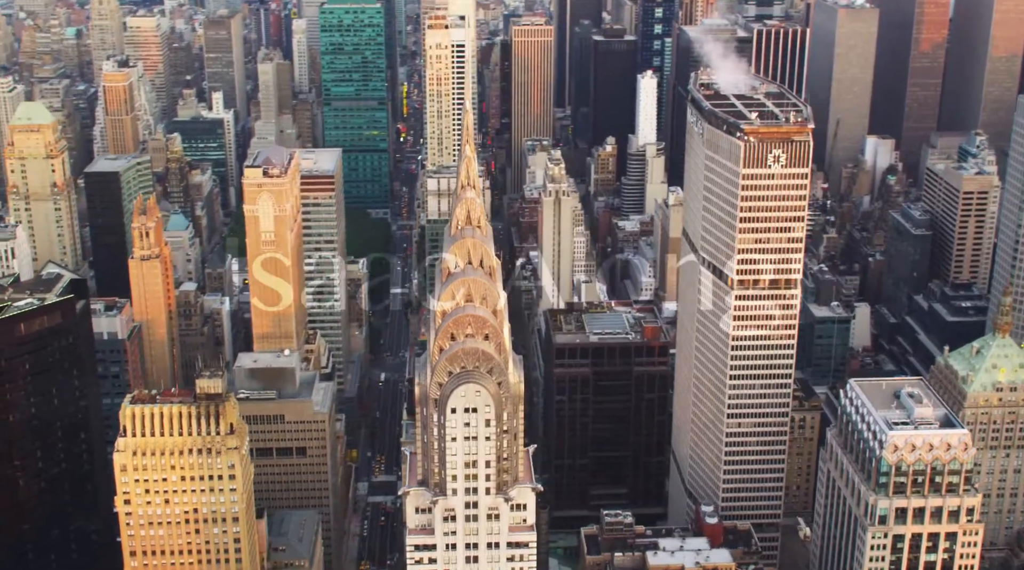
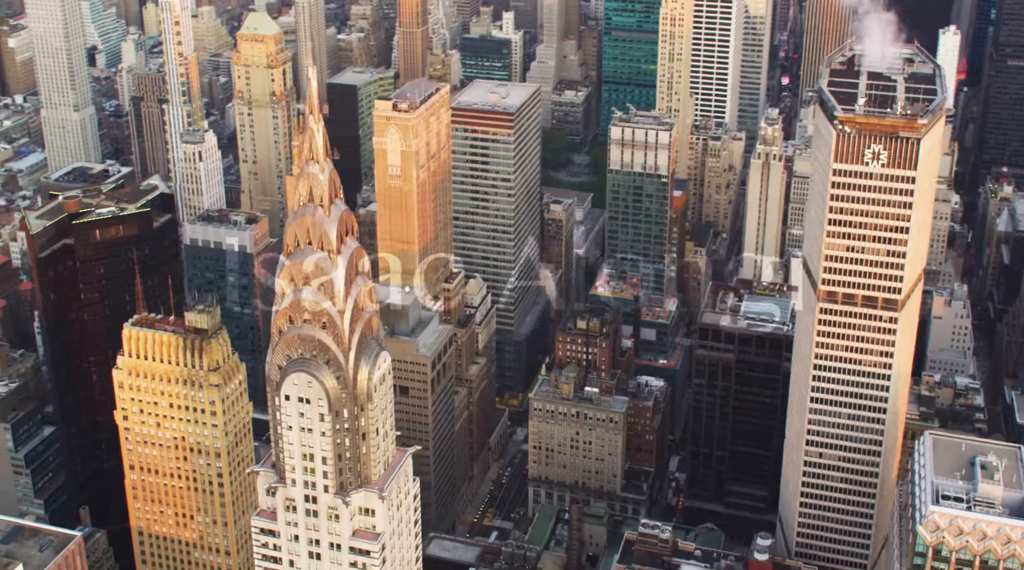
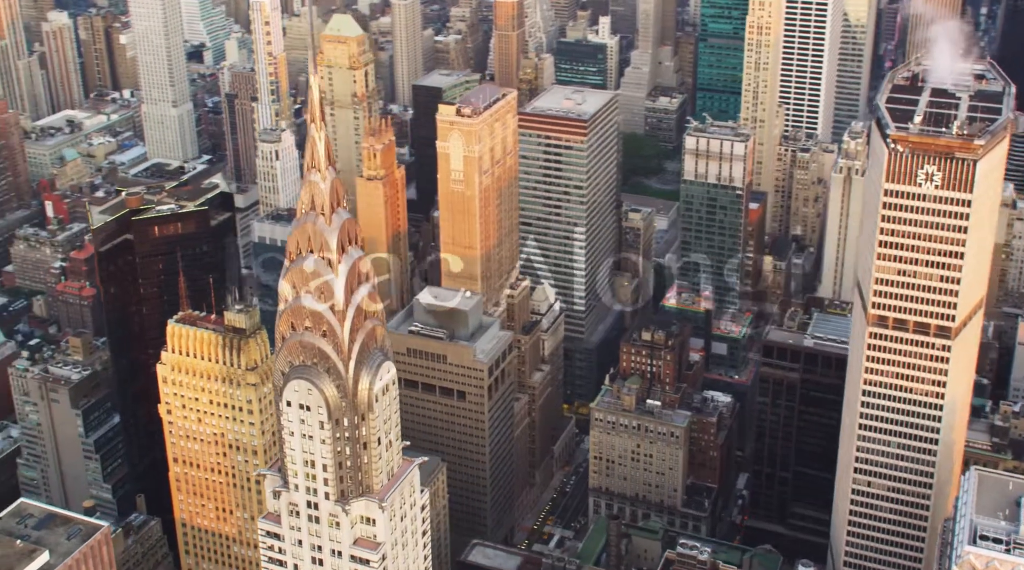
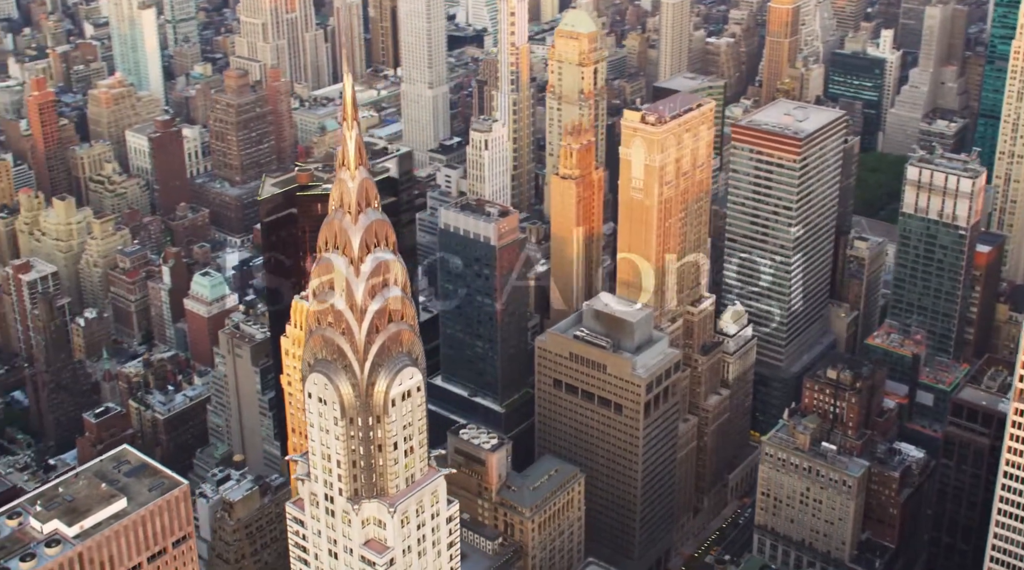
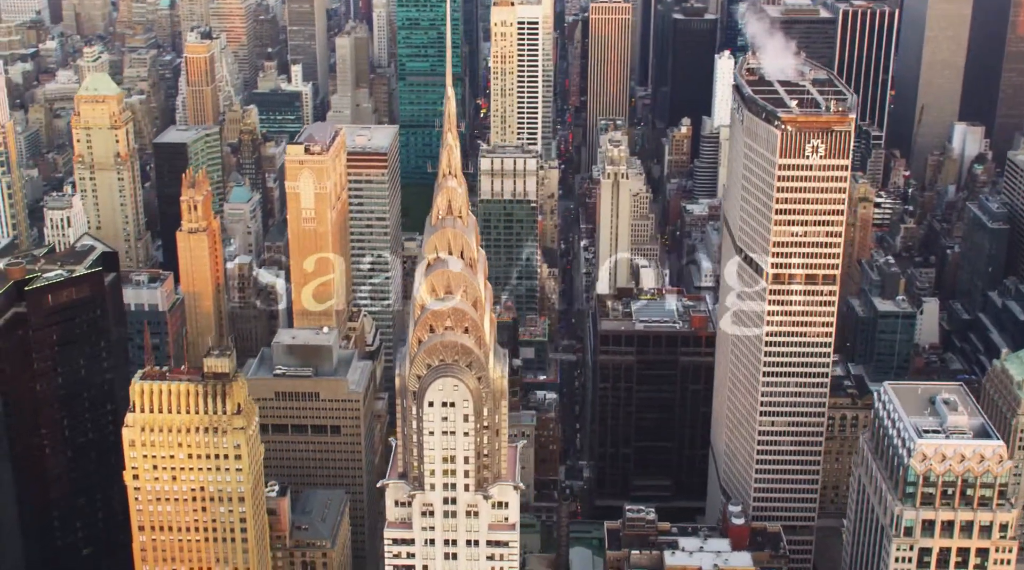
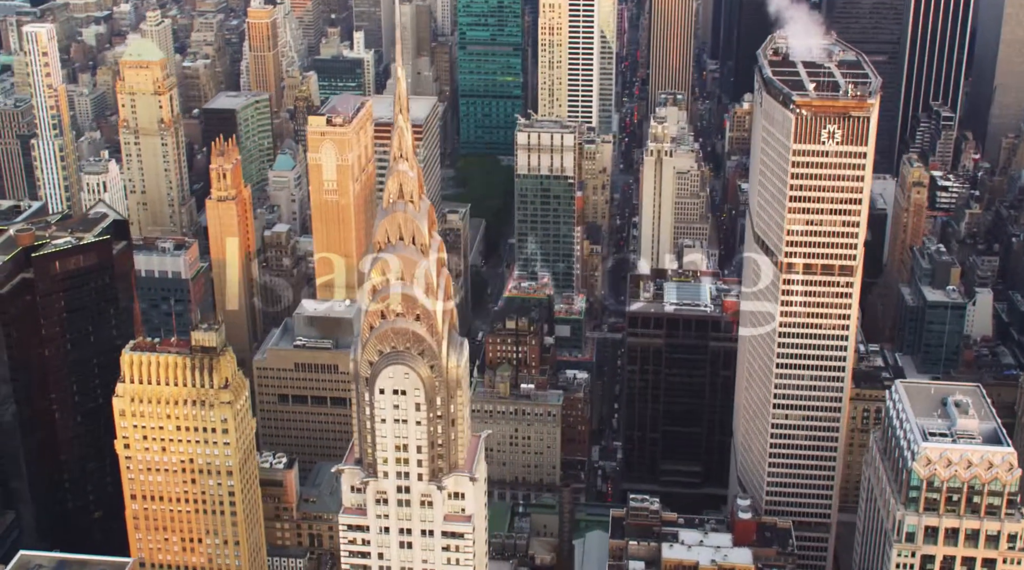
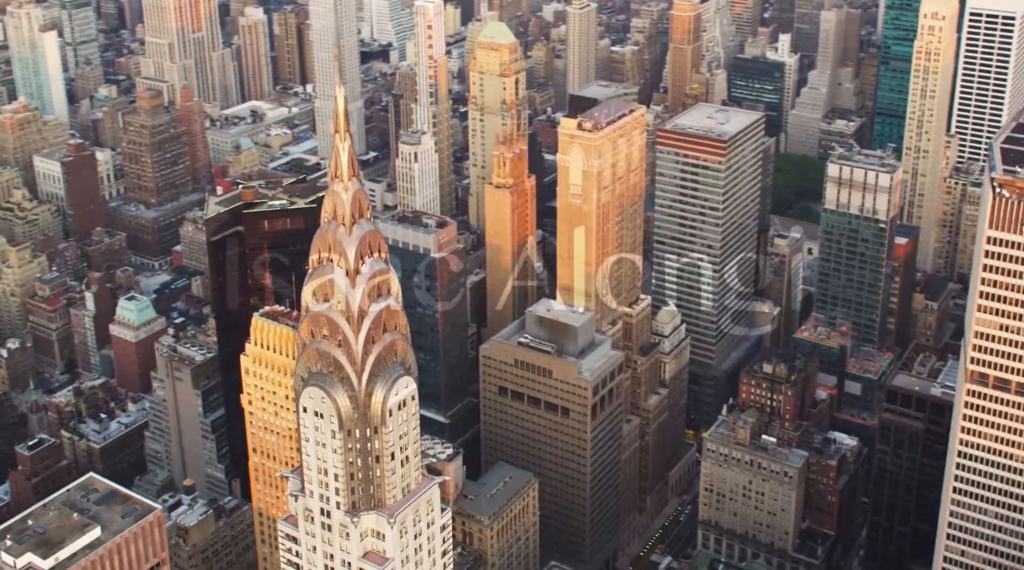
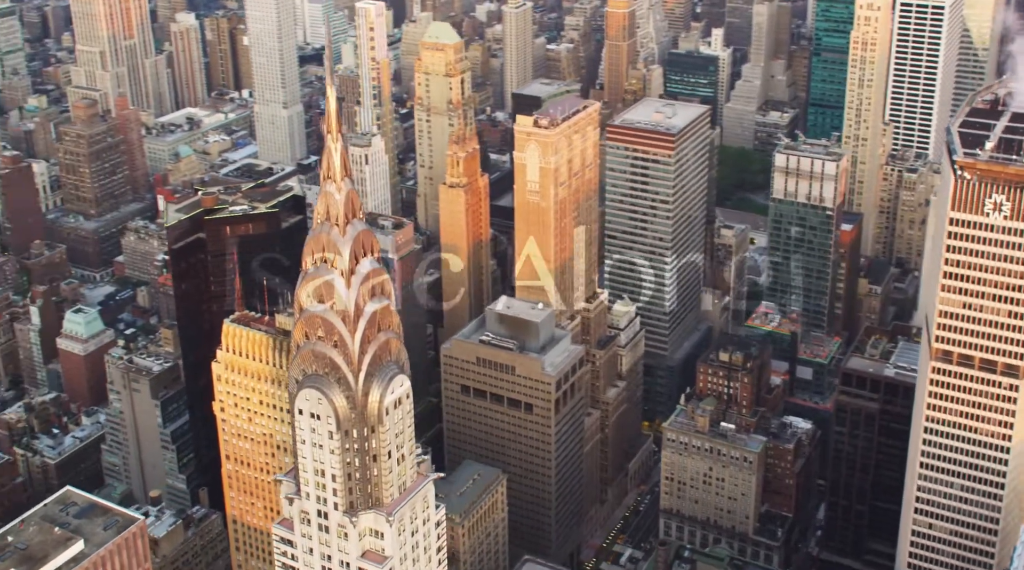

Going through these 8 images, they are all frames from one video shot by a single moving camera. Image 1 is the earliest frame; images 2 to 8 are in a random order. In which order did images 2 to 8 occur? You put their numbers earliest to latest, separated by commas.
5, 6, 2, 3, 8, 7, 4
